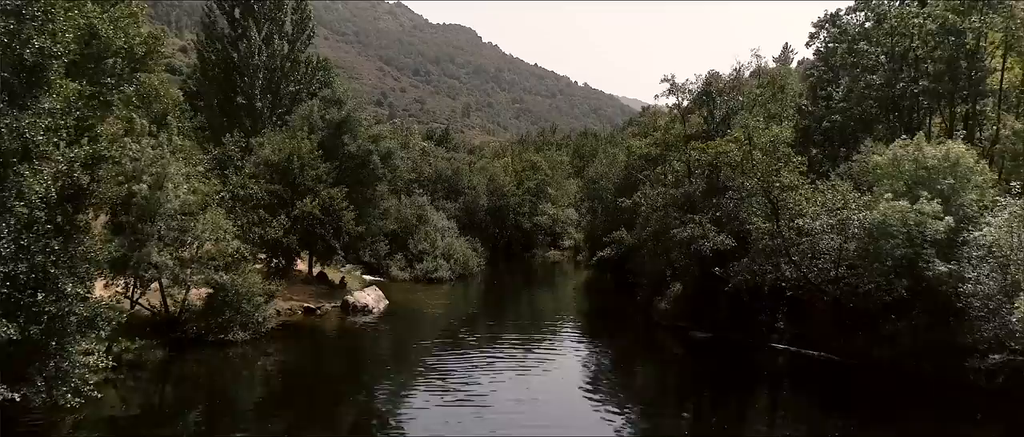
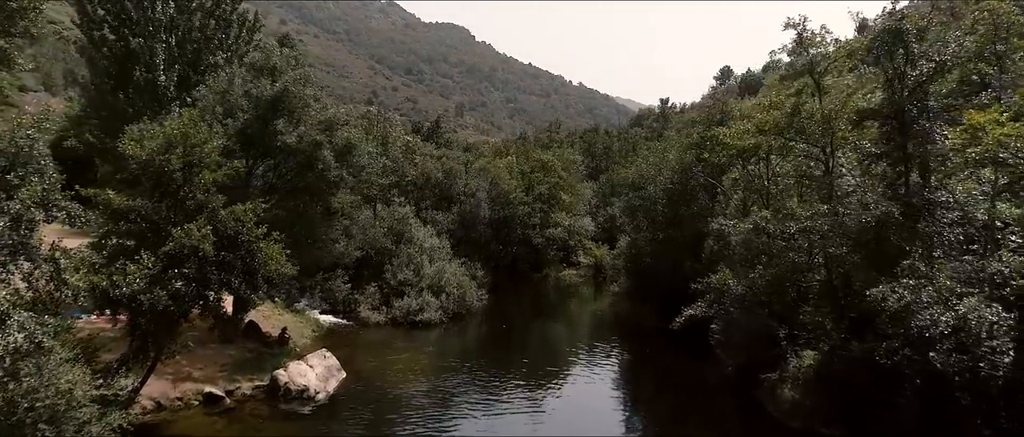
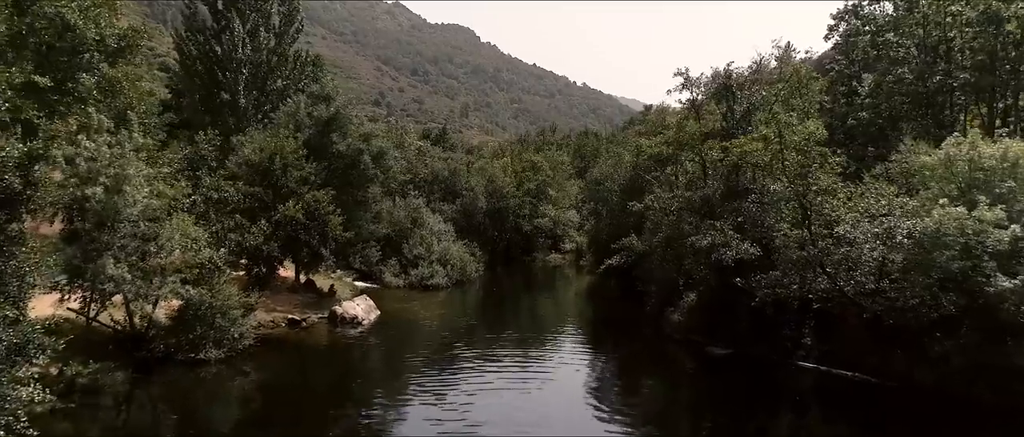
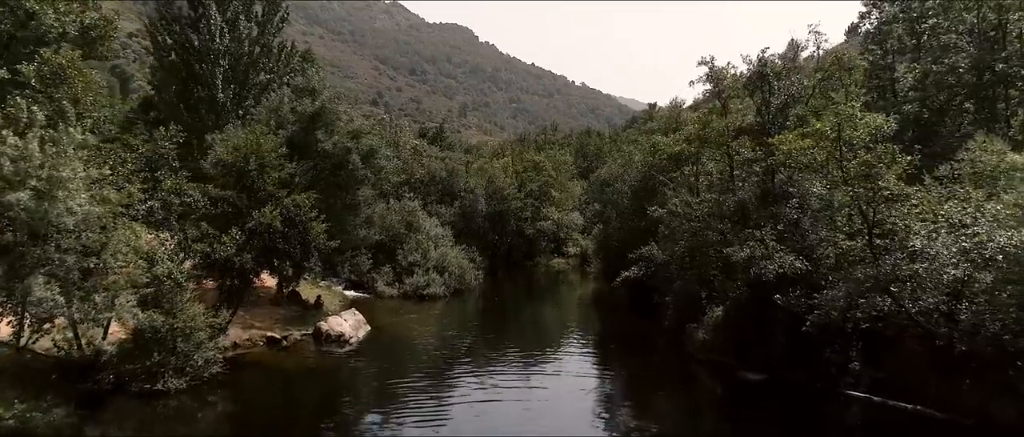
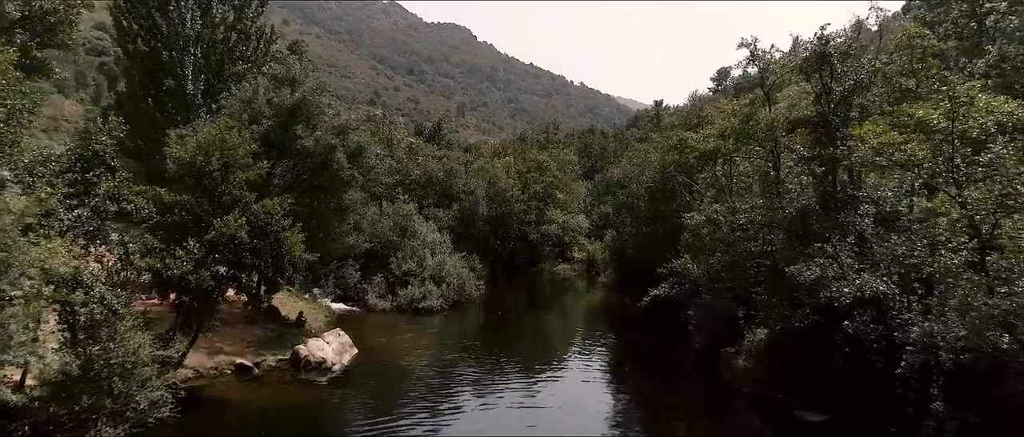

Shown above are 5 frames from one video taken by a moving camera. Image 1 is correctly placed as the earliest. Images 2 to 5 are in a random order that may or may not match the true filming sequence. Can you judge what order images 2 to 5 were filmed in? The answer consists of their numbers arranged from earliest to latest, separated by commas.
3, 4, 5, 2
